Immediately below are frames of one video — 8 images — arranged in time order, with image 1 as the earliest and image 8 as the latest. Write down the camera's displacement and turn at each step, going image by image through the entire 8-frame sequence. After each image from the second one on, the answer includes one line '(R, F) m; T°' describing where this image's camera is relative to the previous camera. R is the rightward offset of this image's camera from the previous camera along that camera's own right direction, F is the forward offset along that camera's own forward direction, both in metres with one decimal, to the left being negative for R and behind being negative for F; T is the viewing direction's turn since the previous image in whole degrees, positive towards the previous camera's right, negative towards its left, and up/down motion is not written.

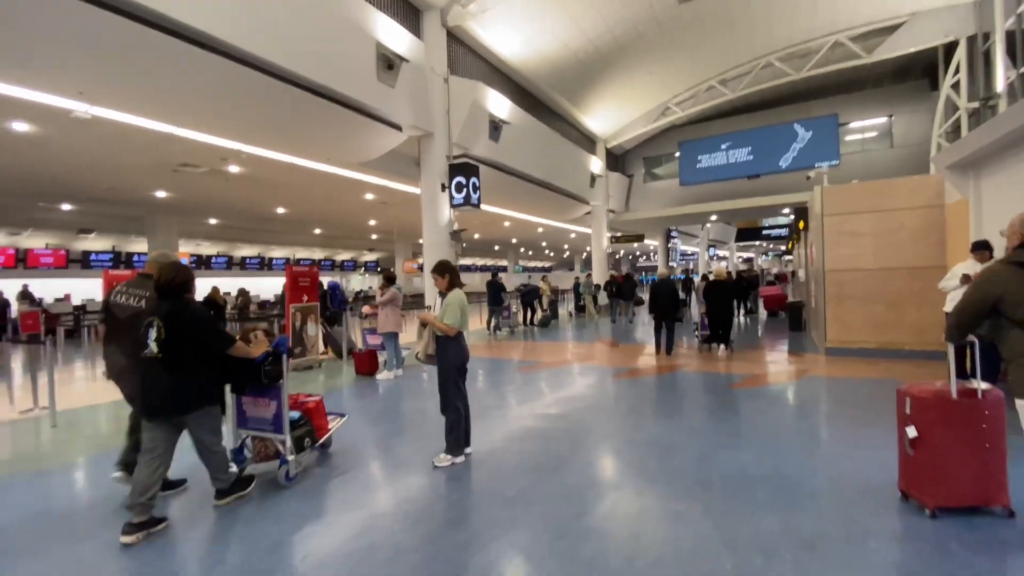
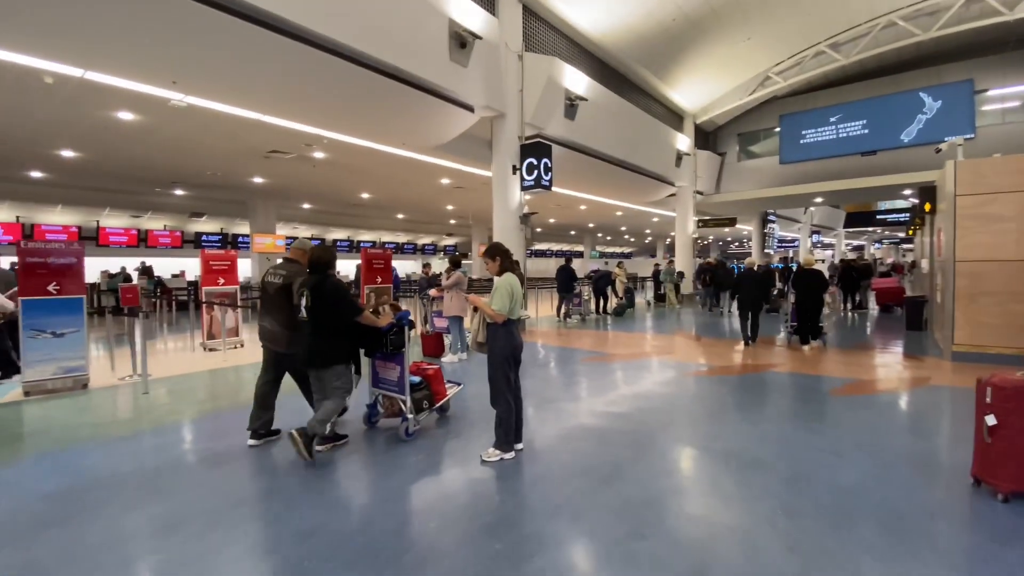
(+0.2, +0.3) m; -9°
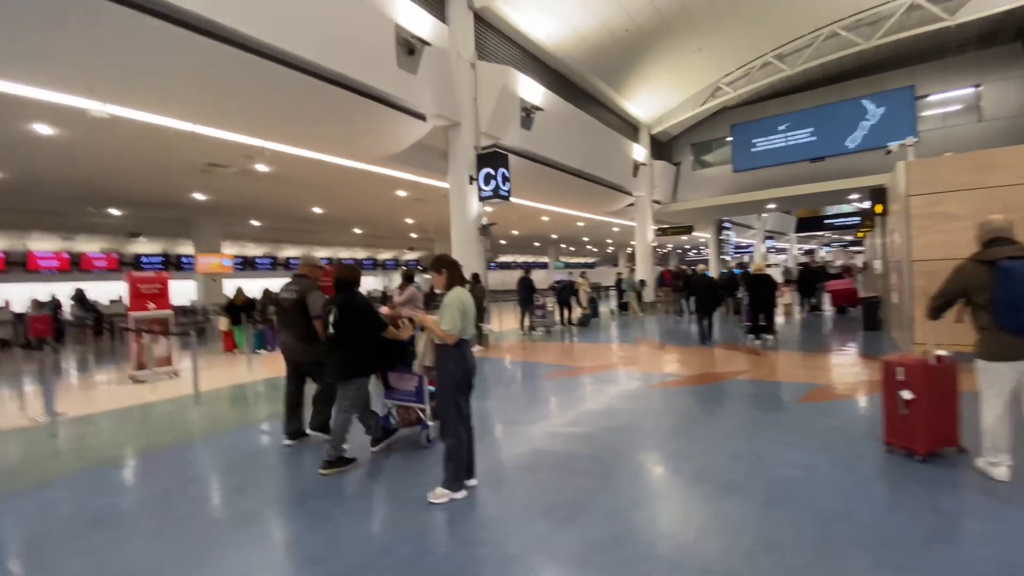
(+0.1, +0.4) m; +4°
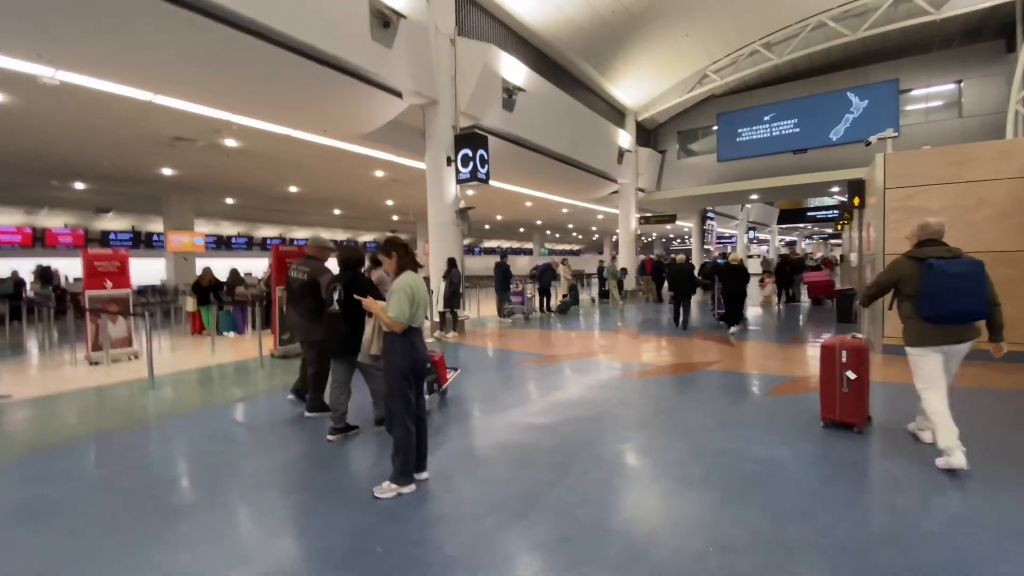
(+0.2, +0.2) m; +2°
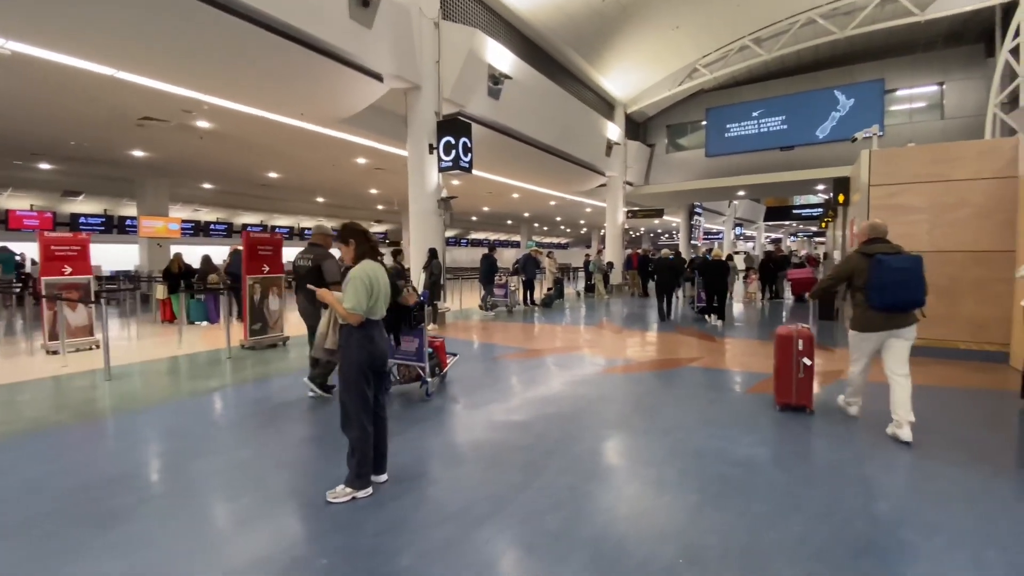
(+0.1, +0.2) m; +1°
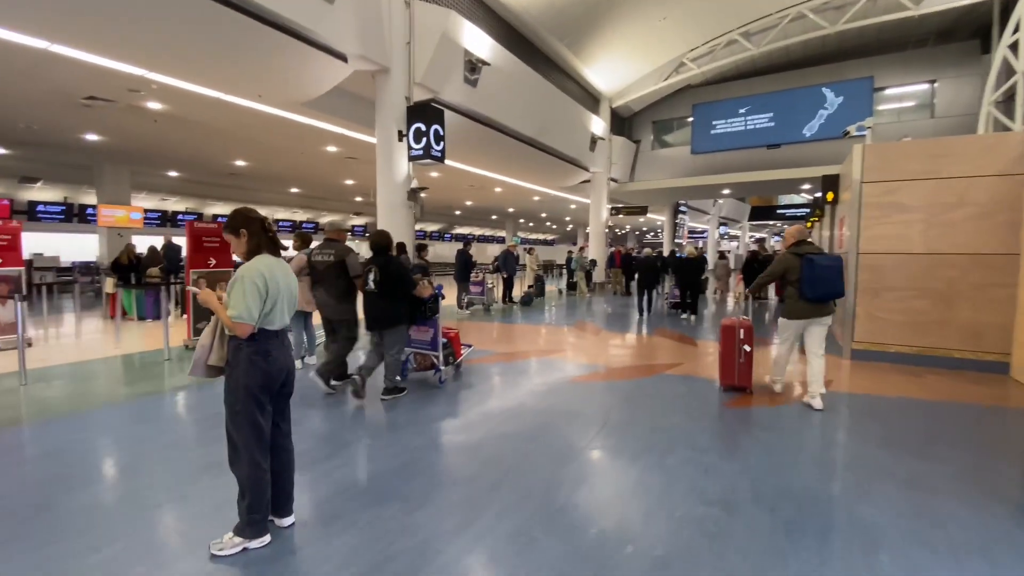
(+0.2, +0.5) m; +1°
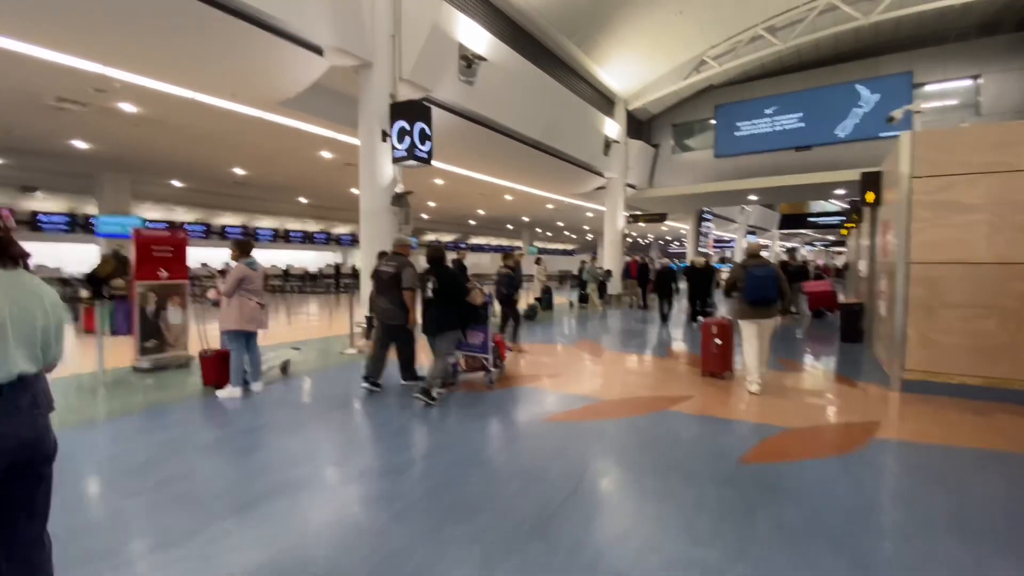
(+0.5, +0.8) m; -3°
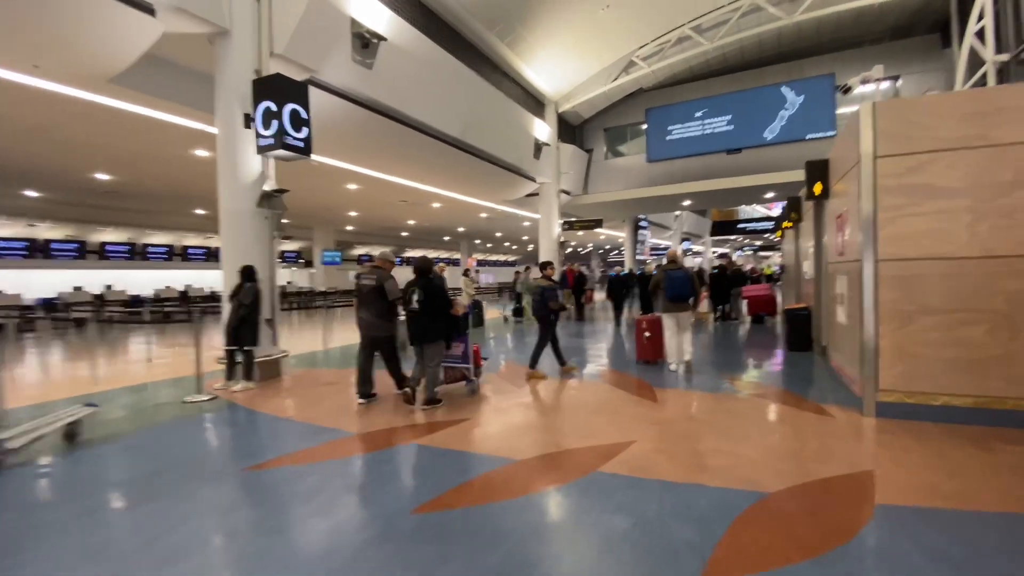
(+0.5, +1.3) m; +6°
